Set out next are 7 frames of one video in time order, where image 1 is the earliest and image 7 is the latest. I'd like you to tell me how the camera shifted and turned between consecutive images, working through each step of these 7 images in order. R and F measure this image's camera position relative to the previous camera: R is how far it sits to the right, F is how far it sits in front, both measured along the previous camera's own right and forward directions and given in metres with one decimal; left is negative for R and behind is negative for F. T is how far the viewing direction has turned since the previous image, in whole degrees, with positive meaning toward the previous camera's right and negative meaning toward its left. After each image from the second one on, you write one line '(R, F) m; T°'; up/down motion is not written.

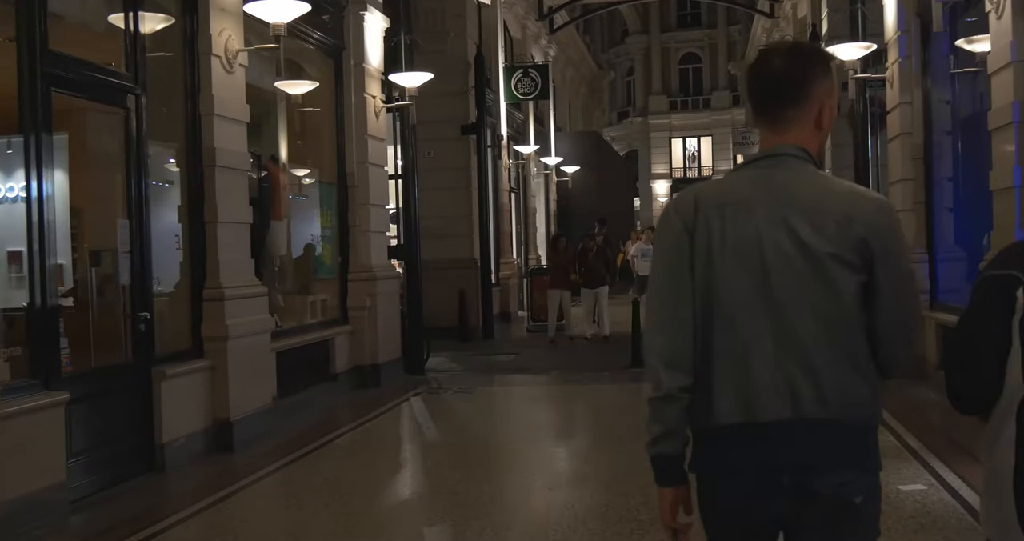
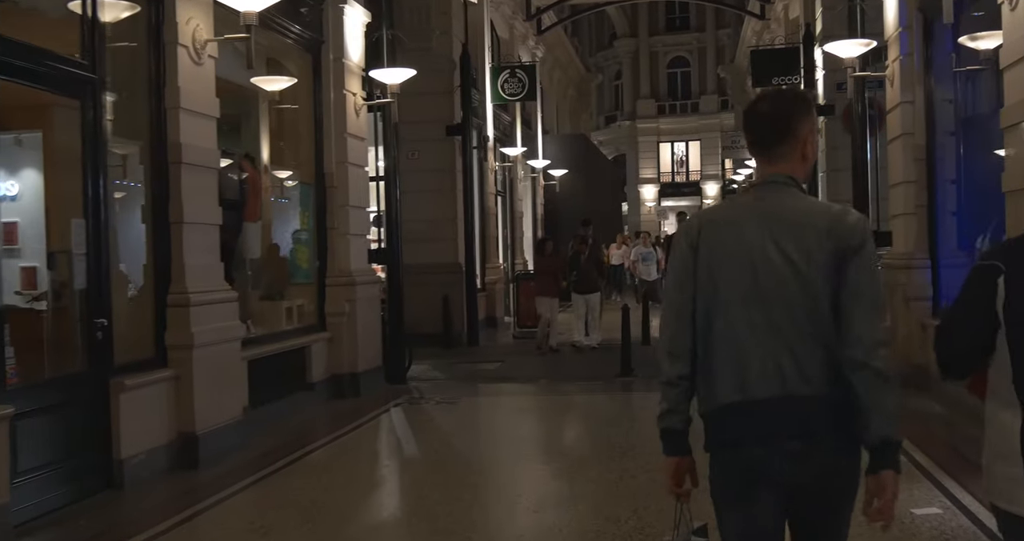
(0.0, +0.4) m; +1°
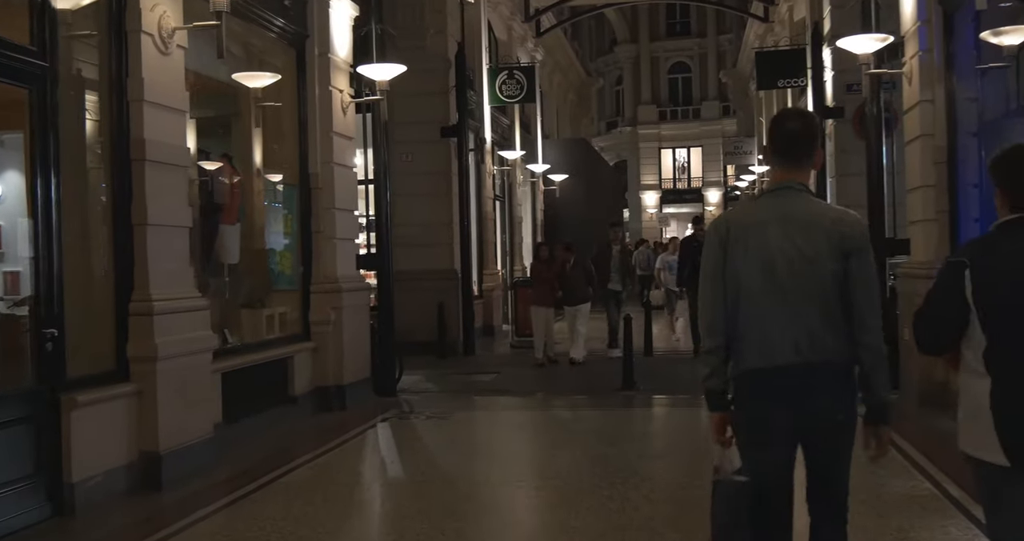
(+0.1, +0.6) m; 0°
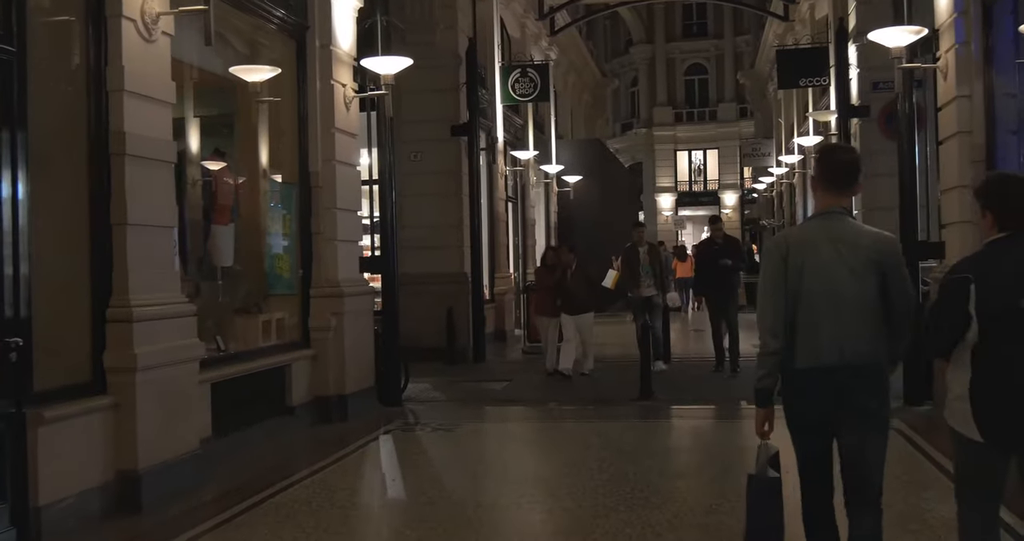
(0.0, +0.5) m; -1°
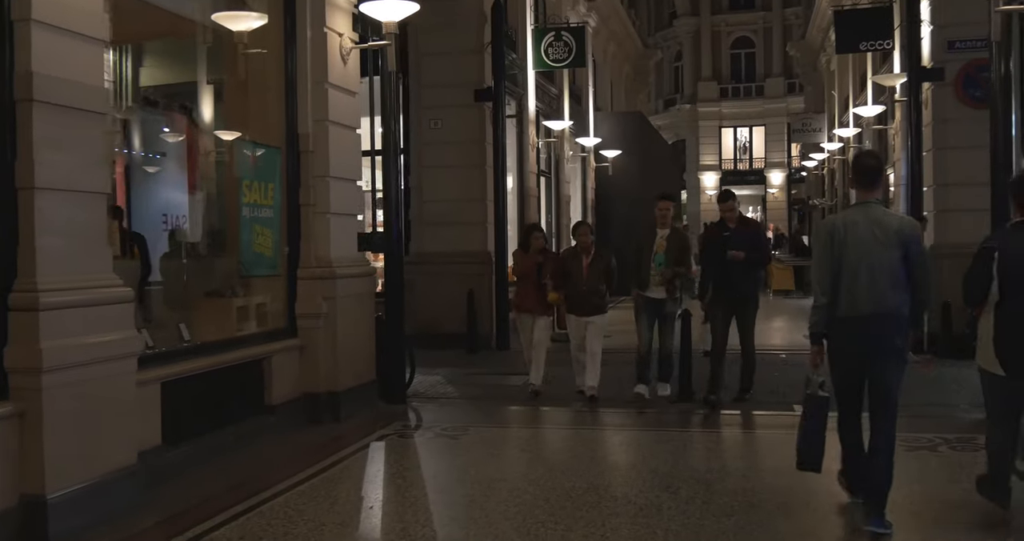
(+0.2, +1.3) m; -2°
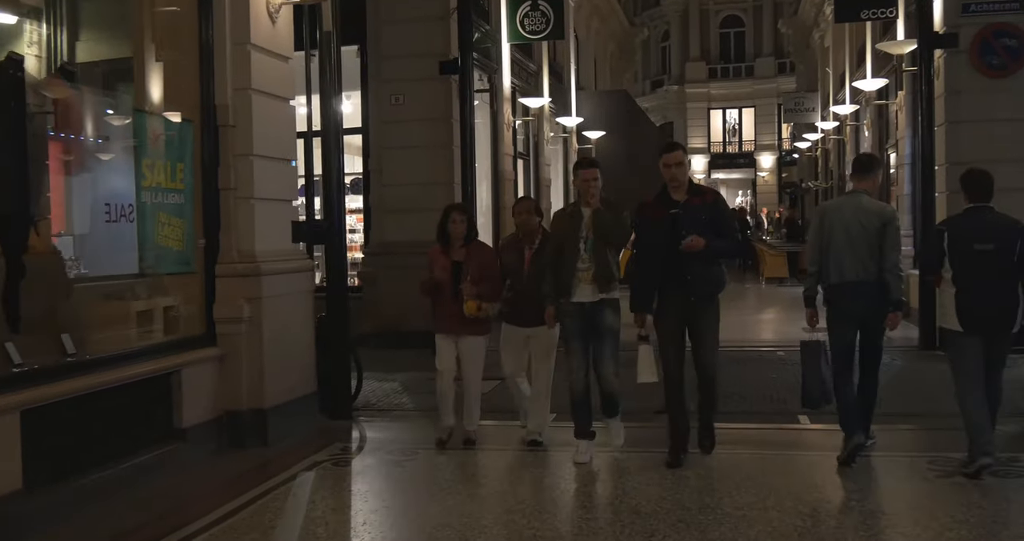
(+0.2, +1.2) m; +1°
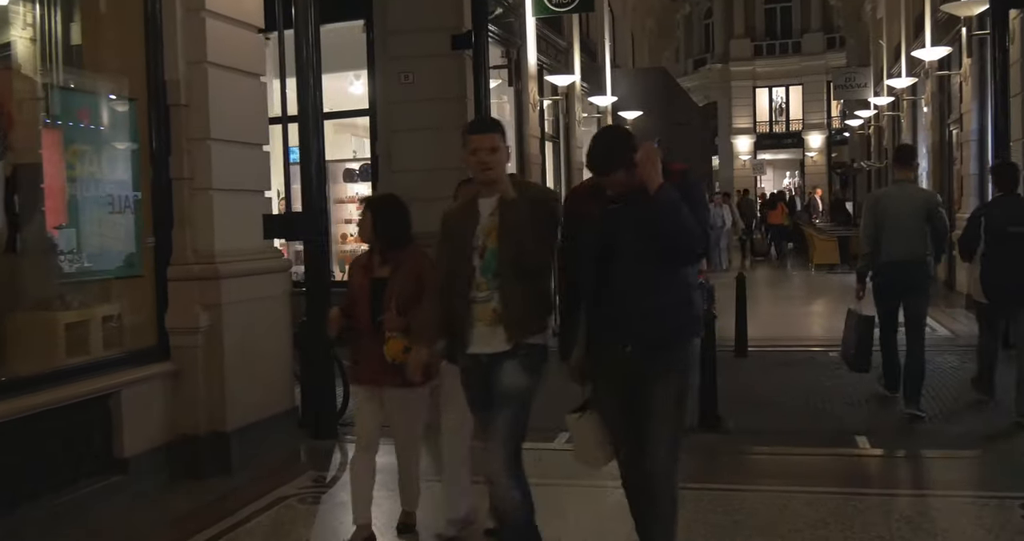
(+0.3, +1.0) m; -3°
